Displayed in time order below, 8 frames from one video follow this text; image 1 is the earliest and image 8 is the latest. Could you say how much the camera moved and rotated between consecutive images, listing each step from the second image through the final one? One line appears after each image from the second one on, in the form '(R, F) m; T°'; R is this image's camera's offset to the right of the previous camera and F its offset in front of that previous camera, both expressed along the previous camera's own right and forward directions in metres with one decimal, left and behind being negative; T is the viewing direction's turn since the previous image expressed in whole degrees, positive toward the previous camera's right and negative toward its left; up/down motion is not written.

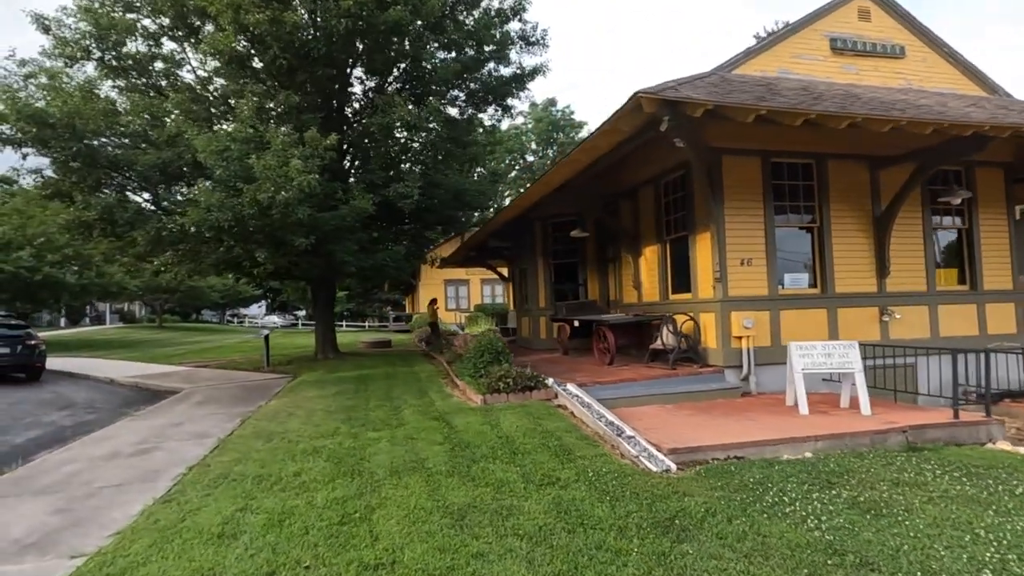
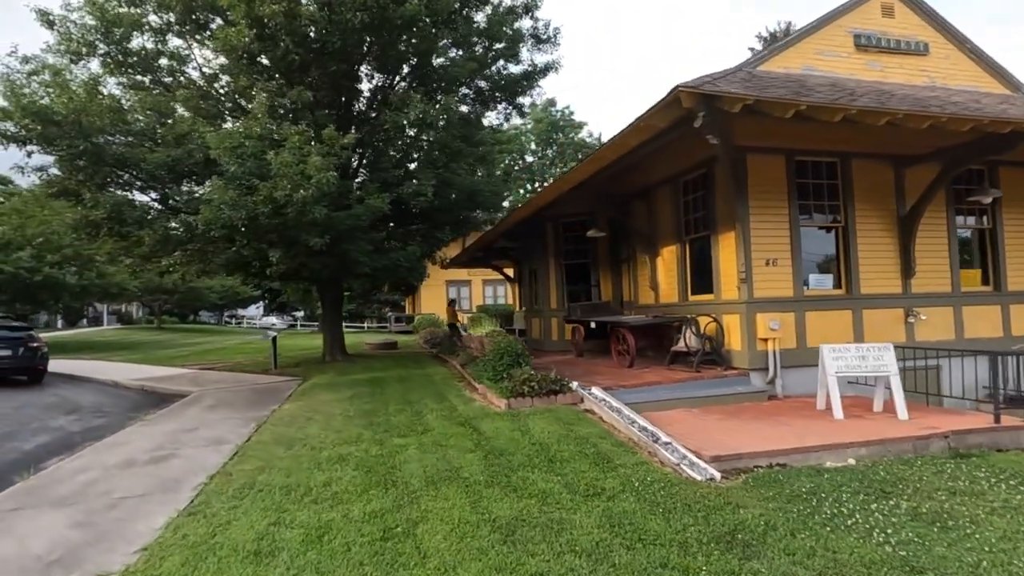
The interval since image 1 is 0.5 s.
(-0.4, +0.2) m; 0°
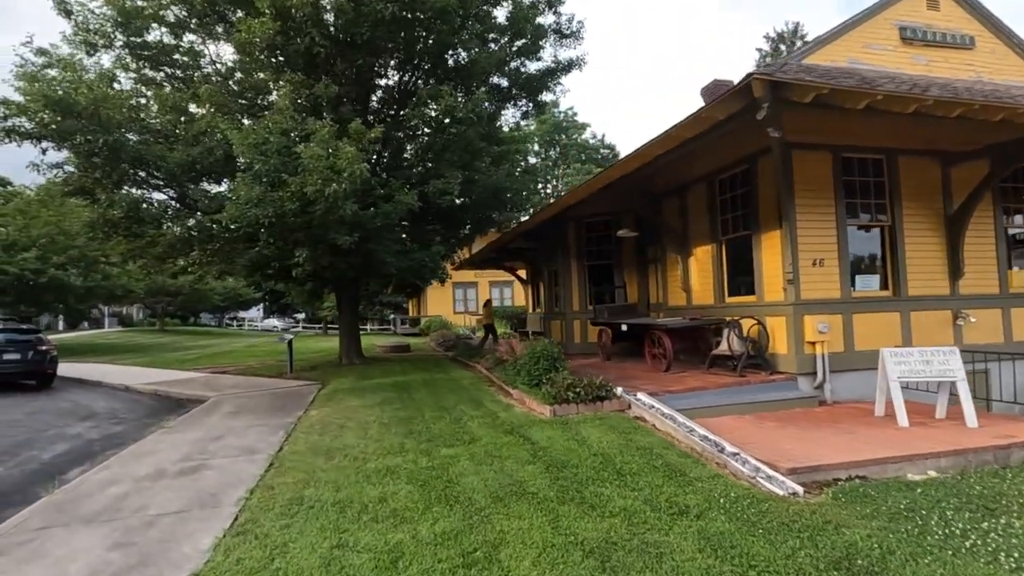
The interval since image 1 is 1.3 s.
(-0.6, +0.3) m; 0°
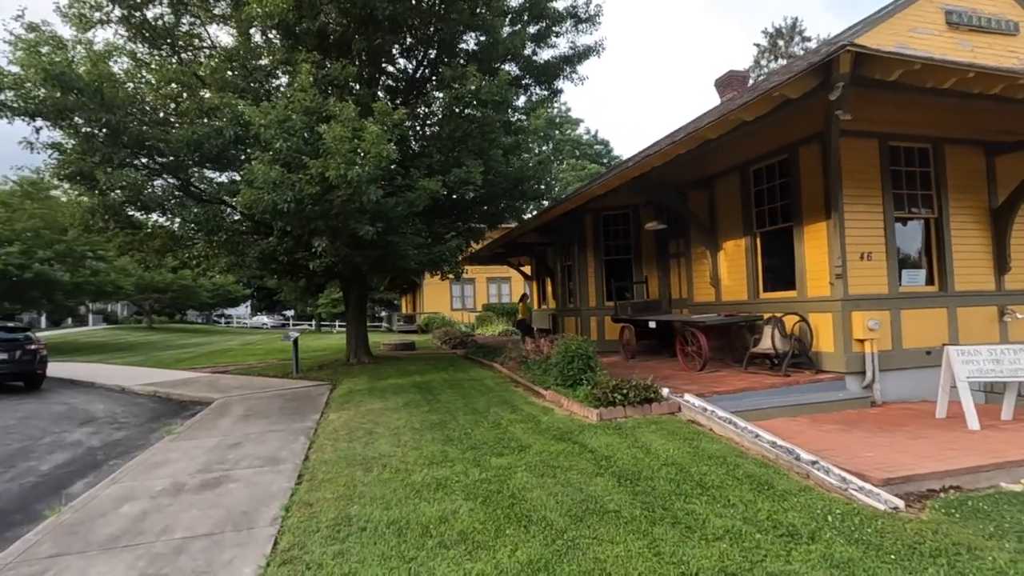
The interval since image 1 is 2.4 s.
(-0.6, +0.5) m; +1°
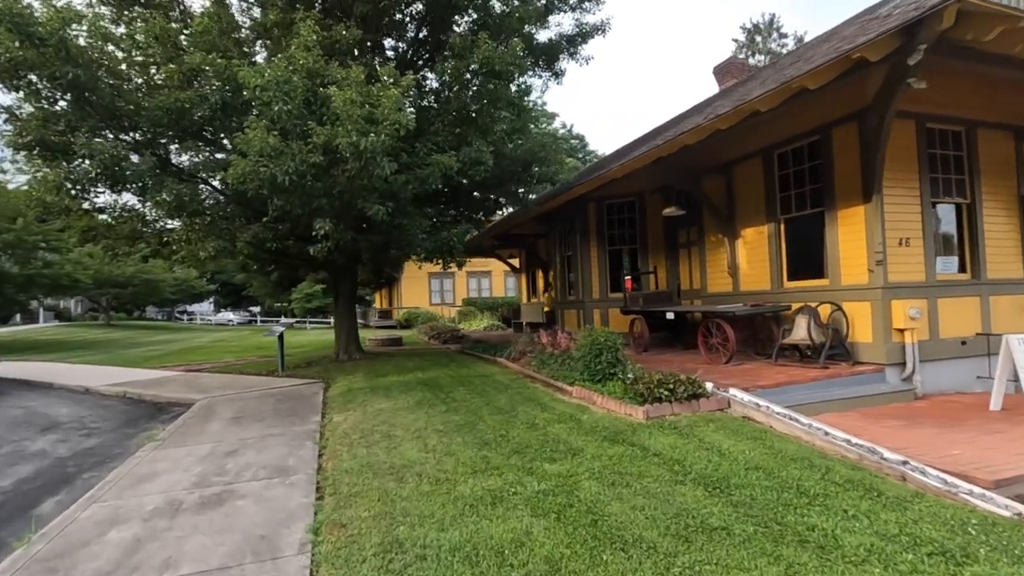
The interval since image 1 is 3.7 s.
(-0.7, +0.6) m; +3°
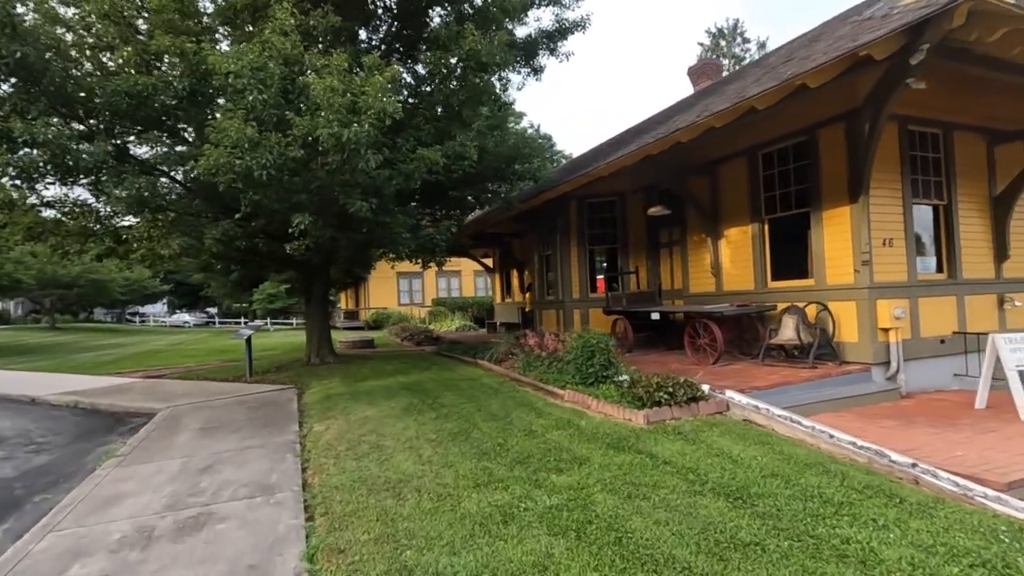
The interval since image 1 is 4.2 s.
(-0.3, +0.3) m; +4°
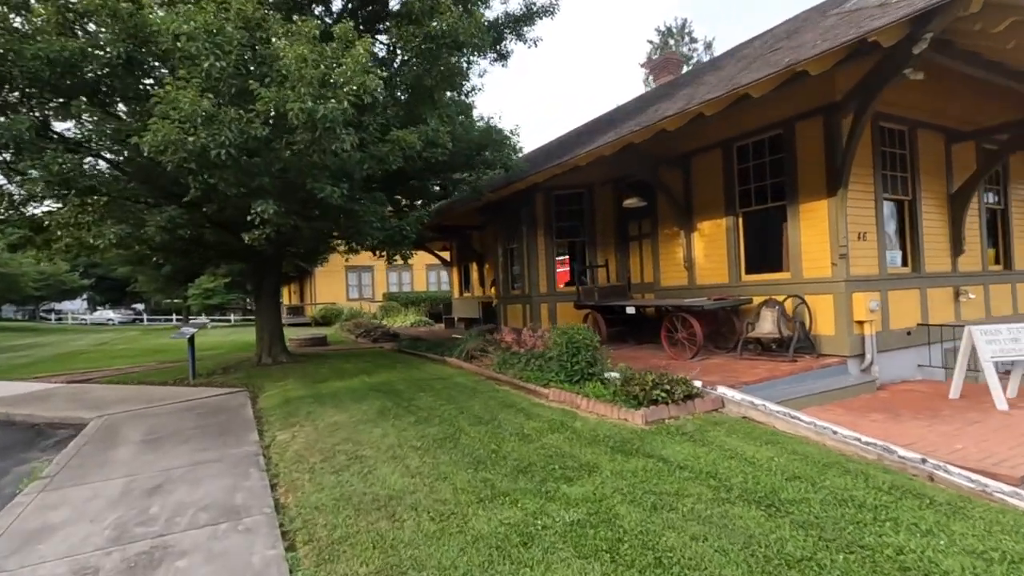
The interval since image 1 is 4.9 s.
(-0.4, +0.4) m; +6°
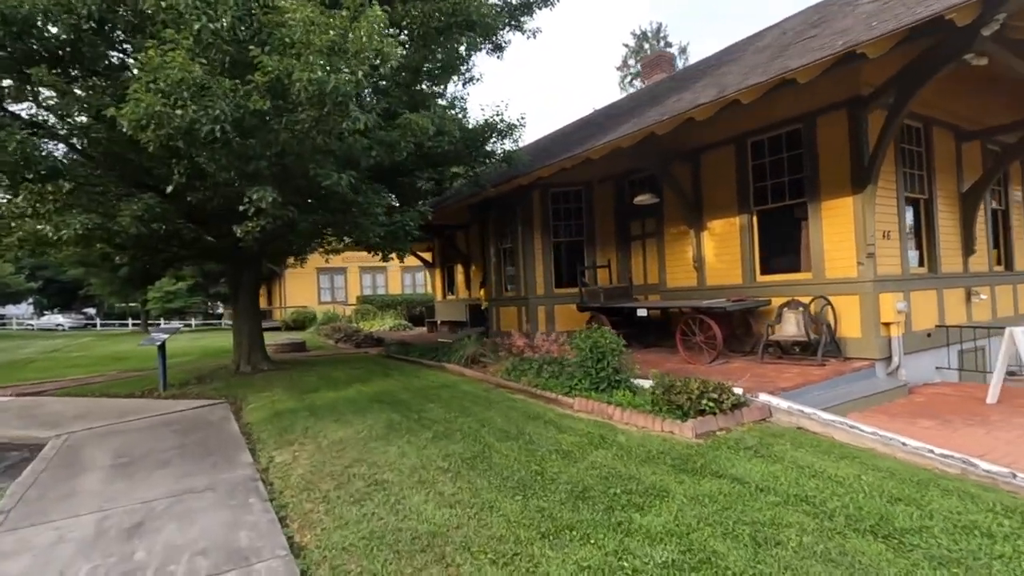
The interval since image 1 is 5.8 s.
(-0.6, +0.6) m; +3°
